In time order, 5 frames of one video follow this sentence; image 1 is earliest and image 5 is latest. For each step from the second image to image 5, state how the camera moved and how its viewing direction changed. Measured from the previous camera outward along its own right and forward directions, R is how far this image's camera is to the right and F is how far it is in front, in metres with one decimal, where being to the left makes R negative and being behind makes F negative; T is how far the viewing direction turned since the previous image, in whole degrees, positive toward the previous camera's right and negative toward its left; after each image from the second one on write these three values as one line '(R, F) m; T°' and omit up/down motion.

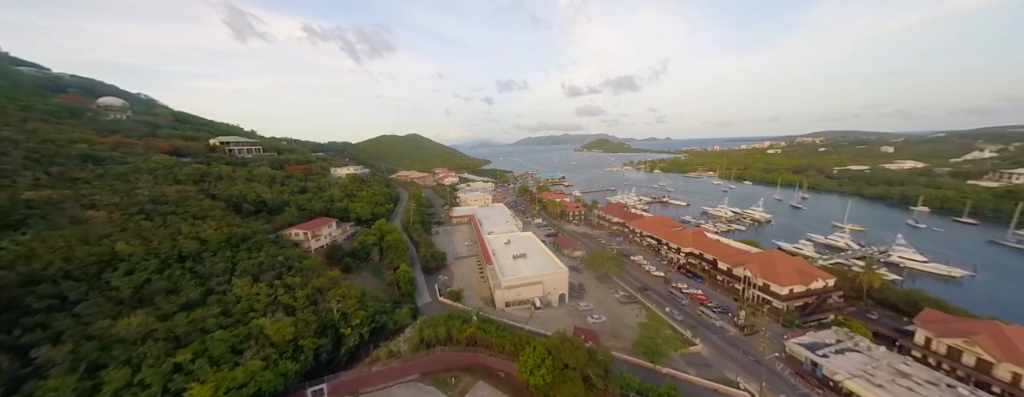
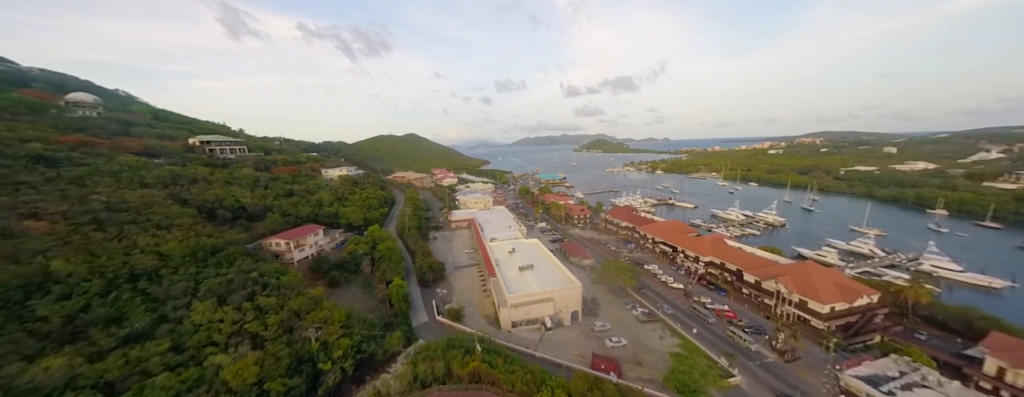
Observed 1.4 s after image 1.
(-0.4, +1.8) m; 0°
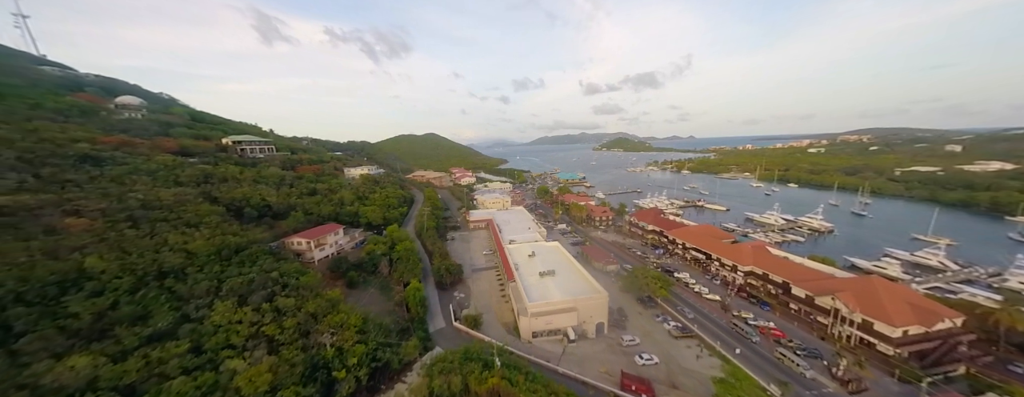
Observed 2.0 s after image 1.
(-0.1, +0.8) m; -4°
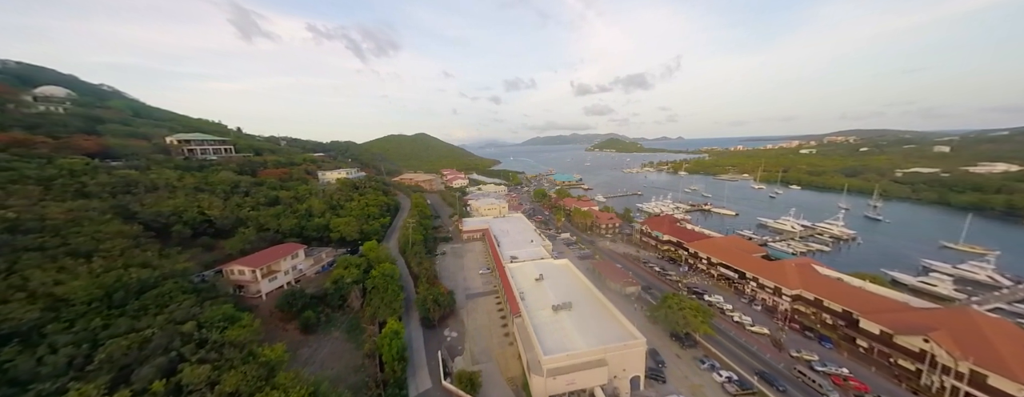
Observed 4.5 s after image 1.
(-0.6, +3.3) m; +2°
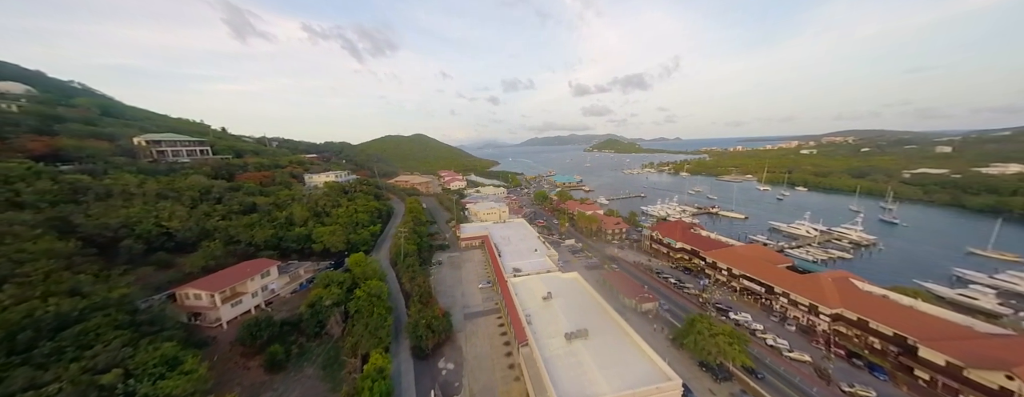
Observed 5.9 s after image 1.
(-0.3, +1.8) m; 0°
